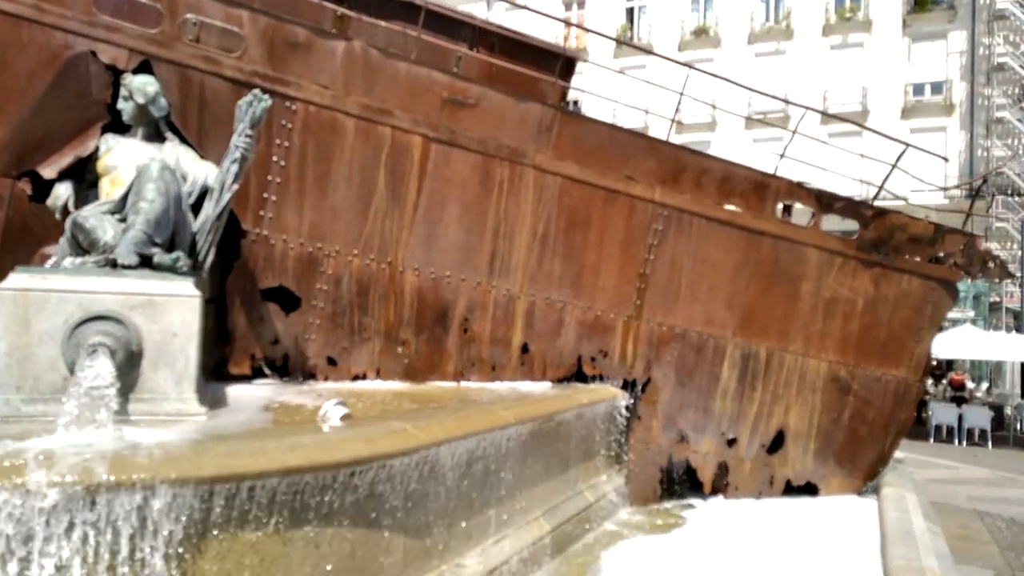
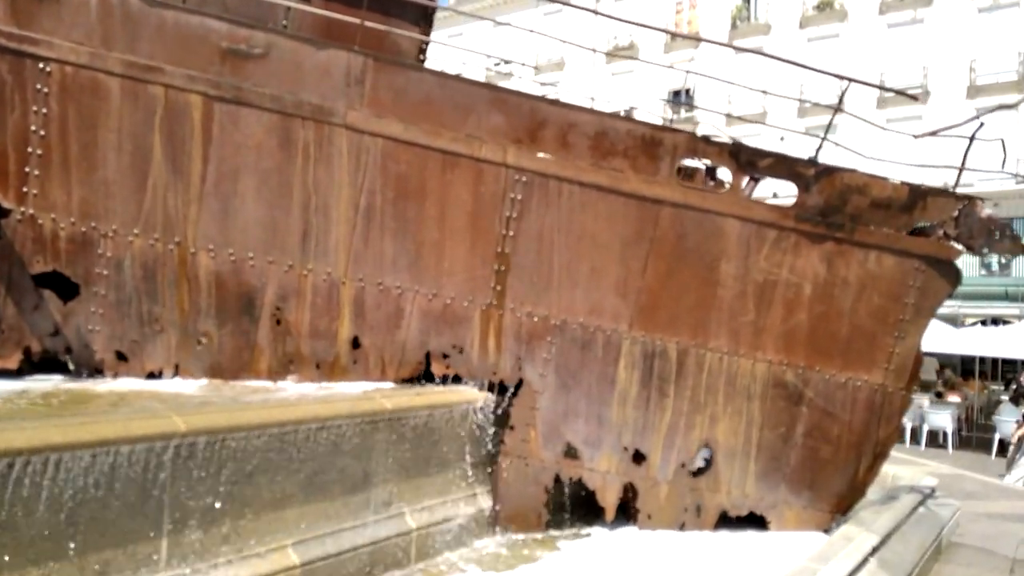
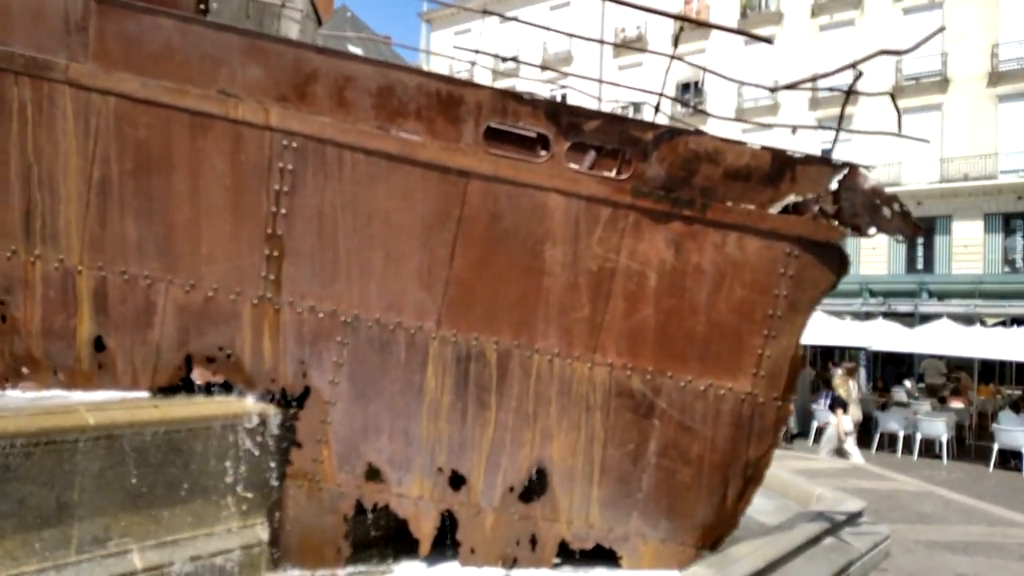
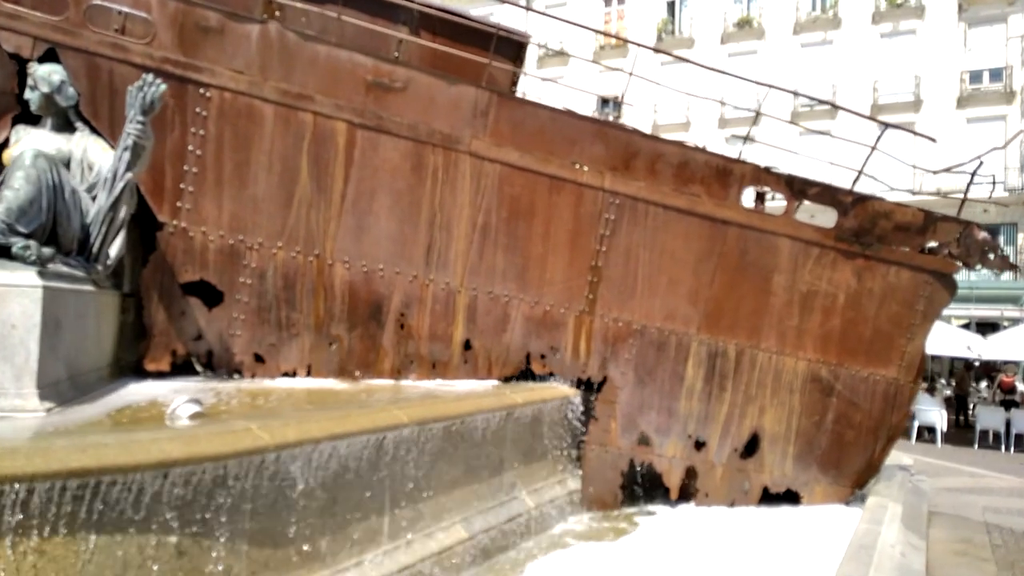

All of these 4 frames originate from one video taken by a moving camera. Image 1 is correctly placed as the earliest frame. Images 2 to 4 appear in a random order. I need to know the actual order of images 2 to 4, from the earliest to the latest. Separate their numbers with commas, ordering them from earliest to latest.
4, 2, 3
